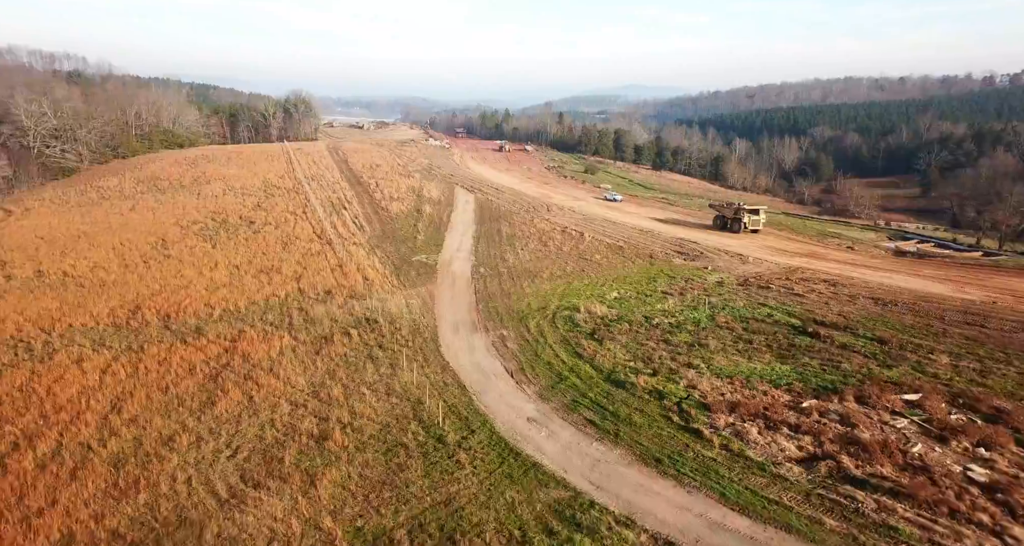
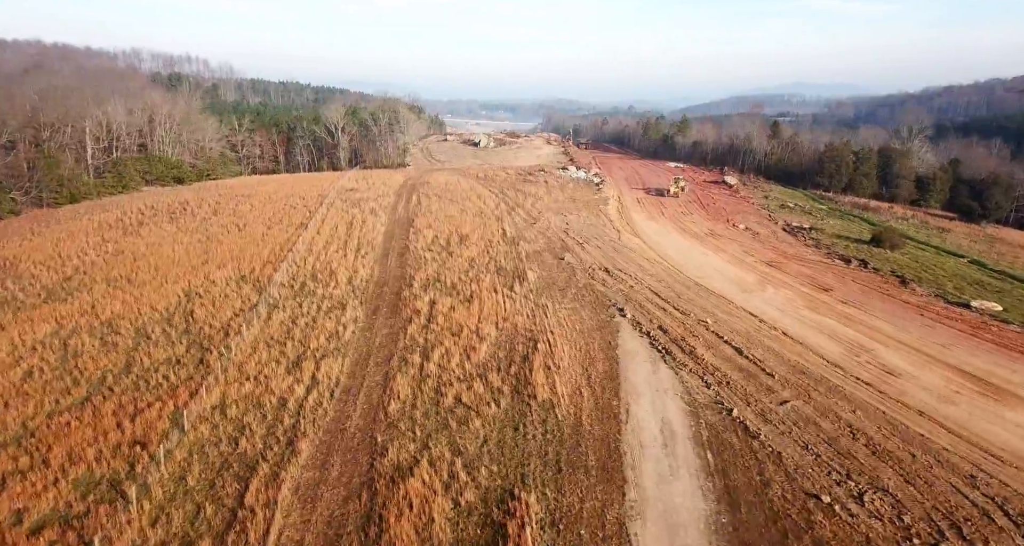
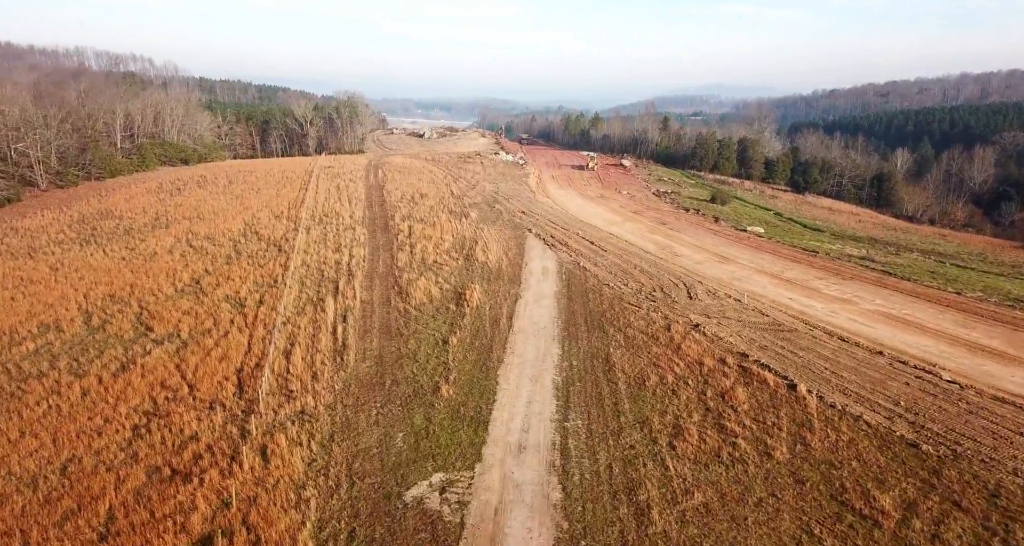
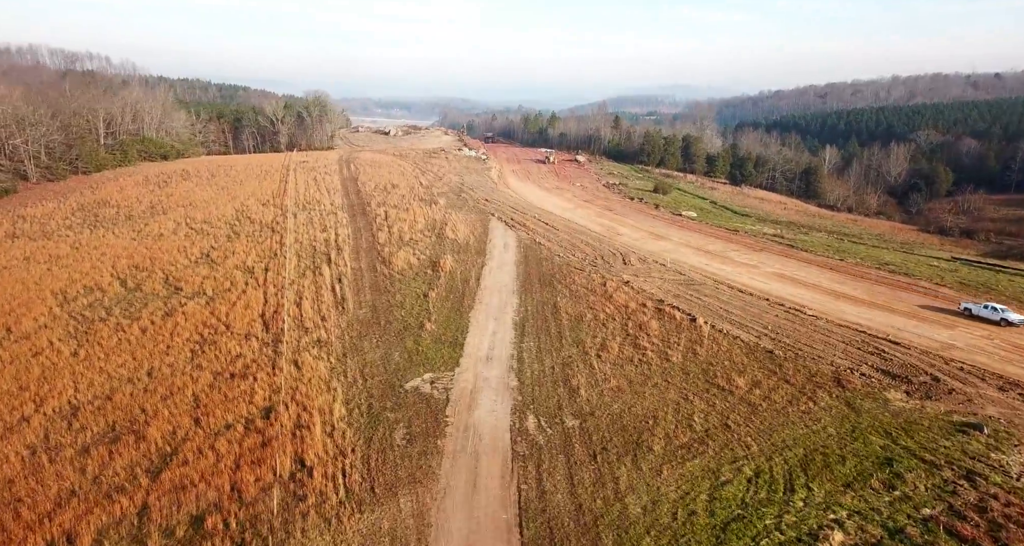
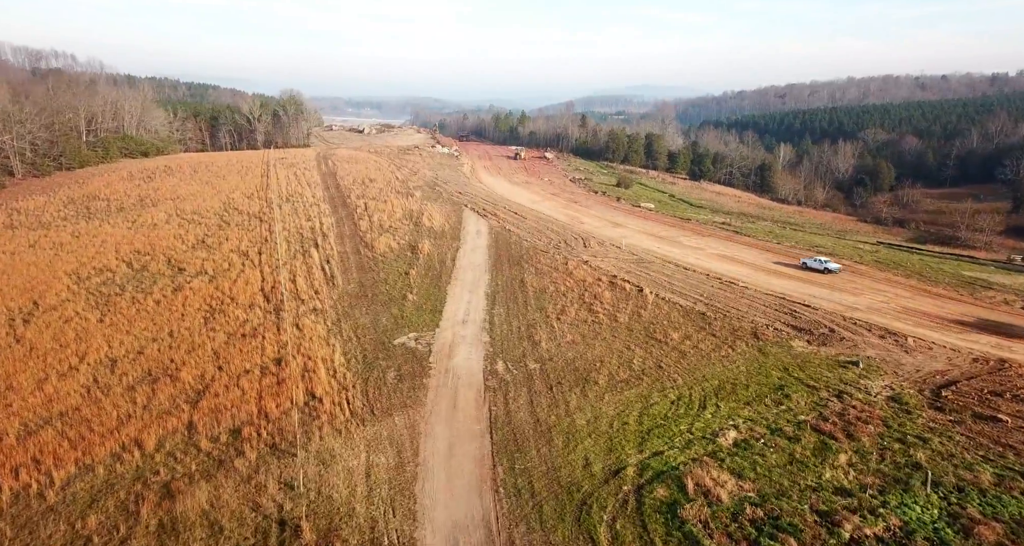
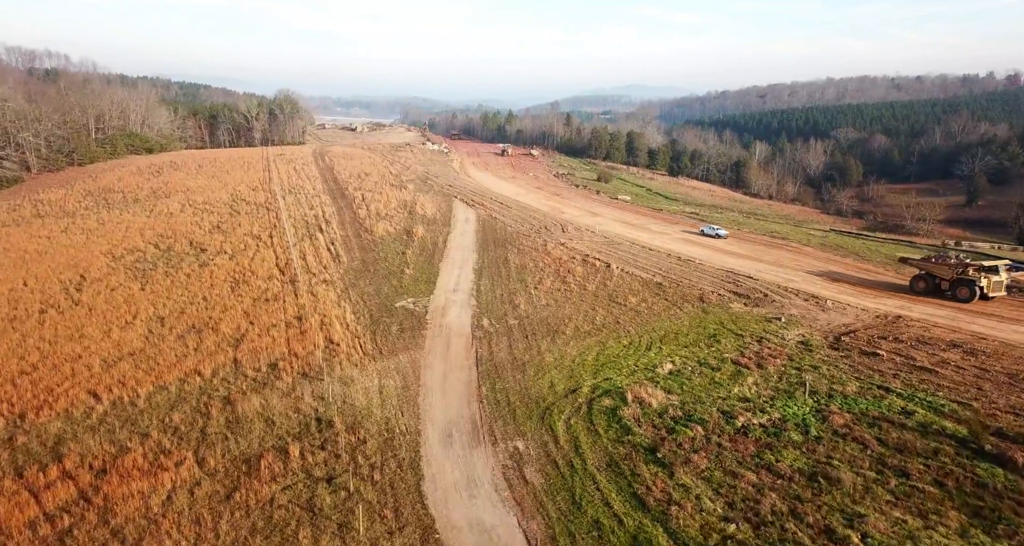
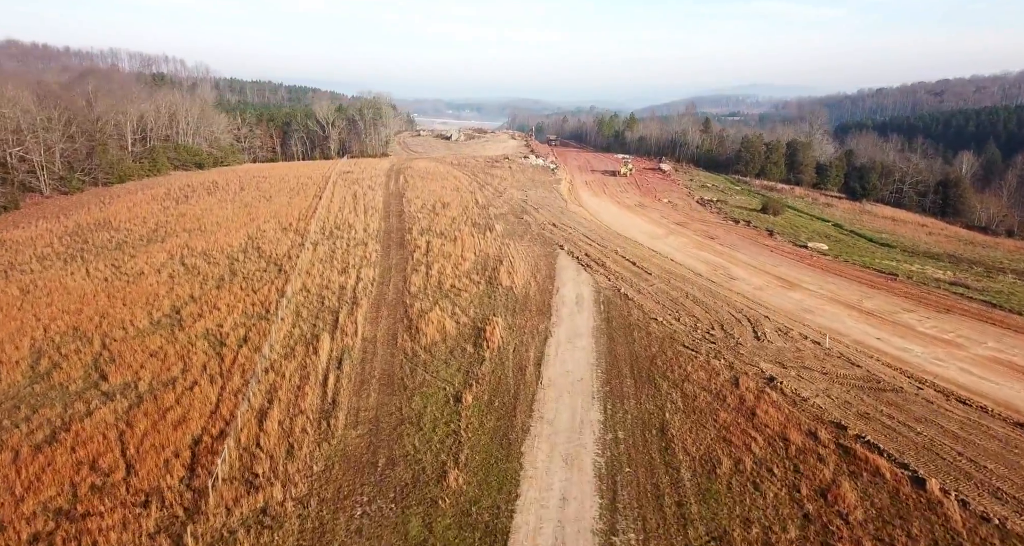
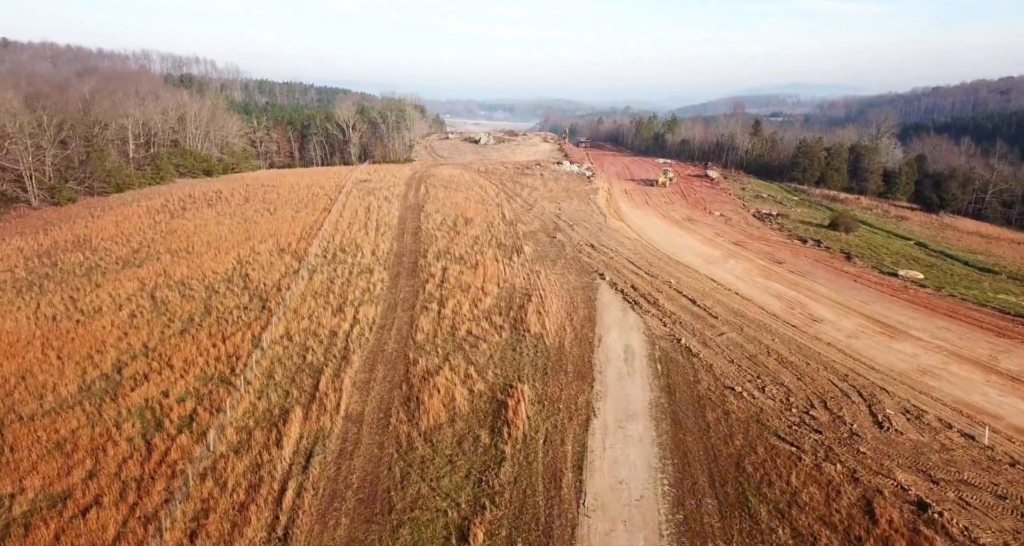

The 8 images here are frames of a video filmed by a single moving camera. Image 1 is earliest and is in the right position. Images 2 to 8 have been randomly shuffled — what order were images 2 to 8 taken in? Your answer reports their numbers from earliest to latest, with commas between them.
6, 5, 4, 3, 7, 8, 2
